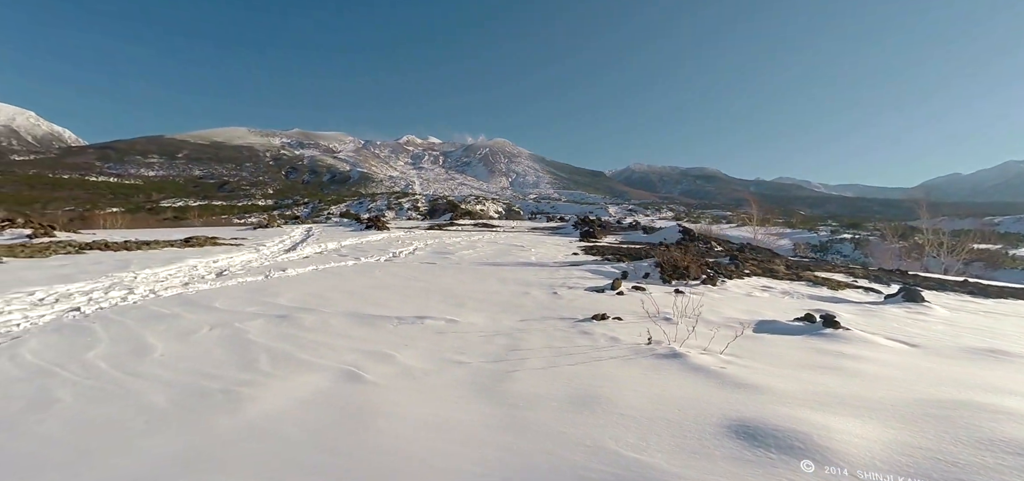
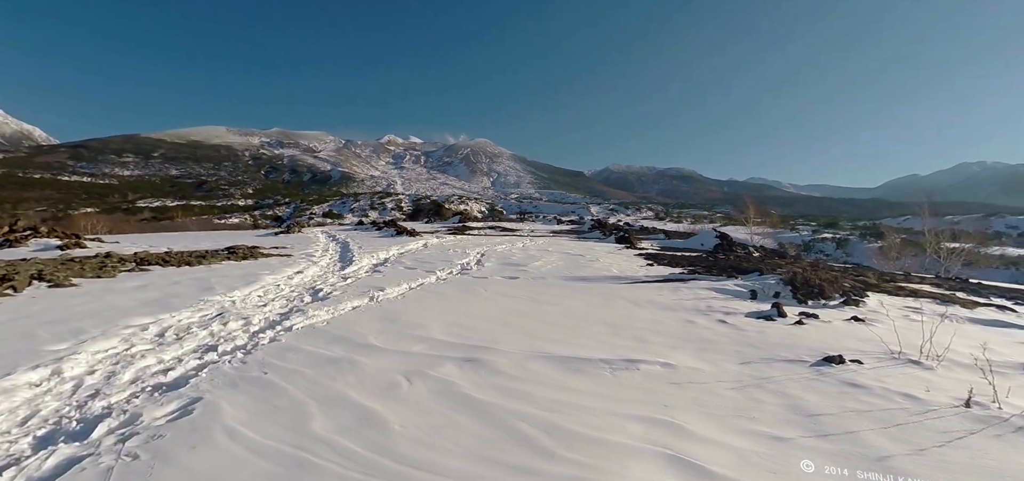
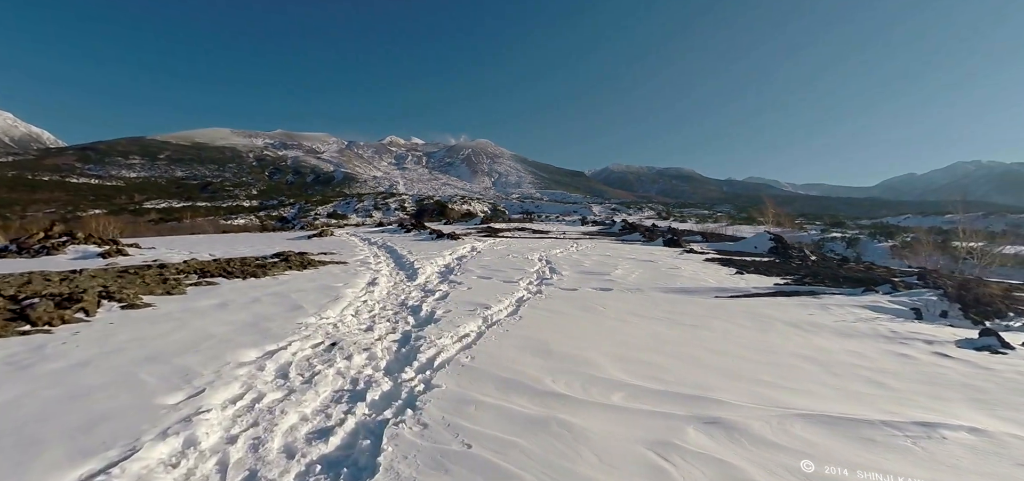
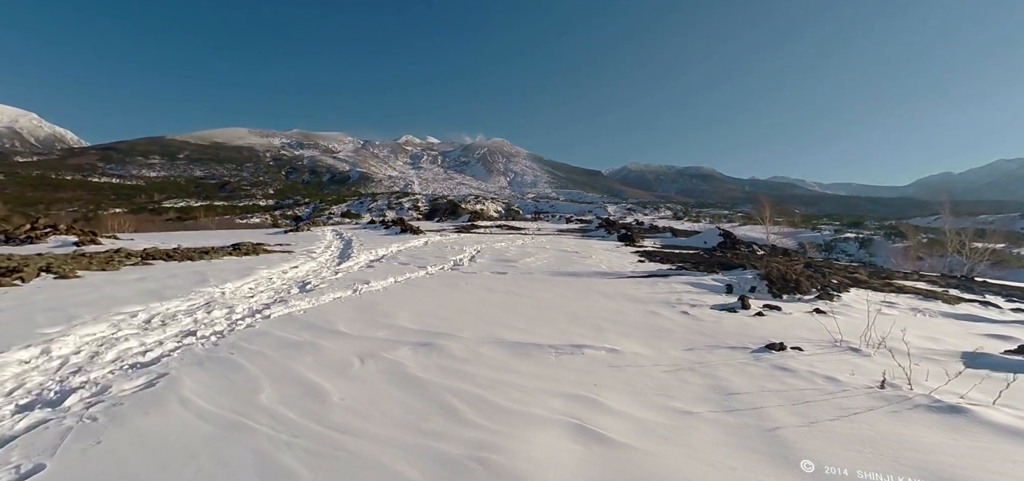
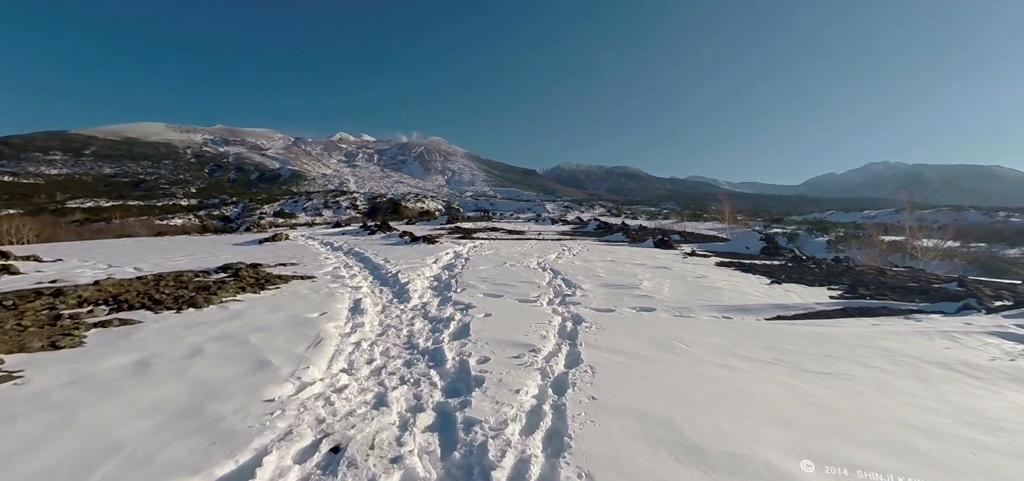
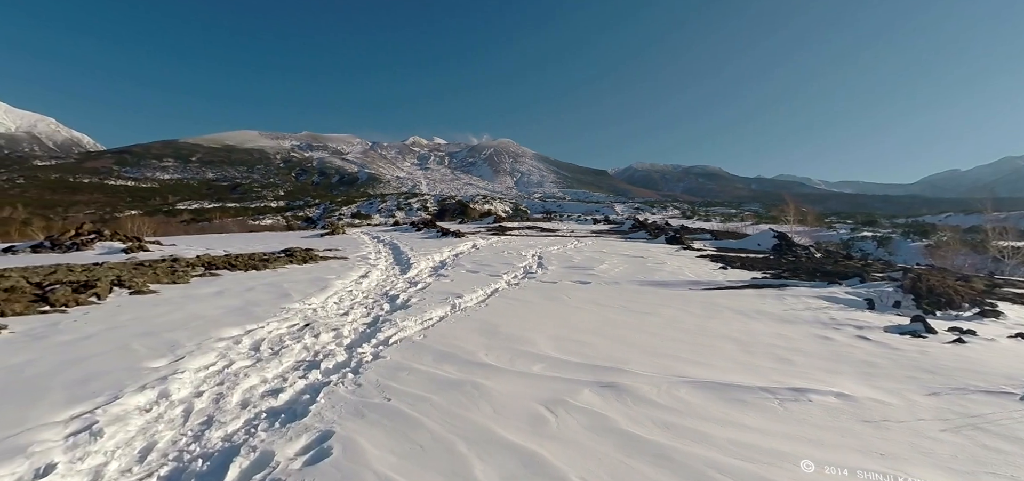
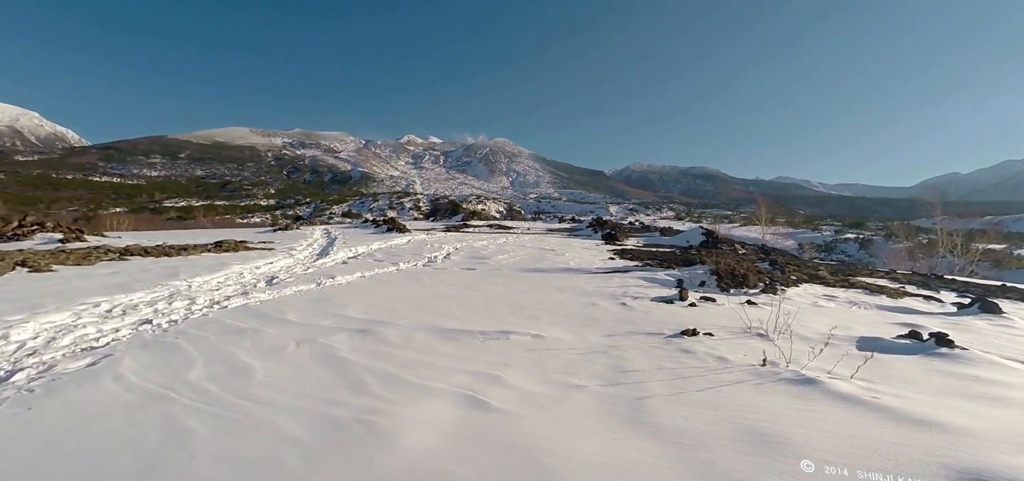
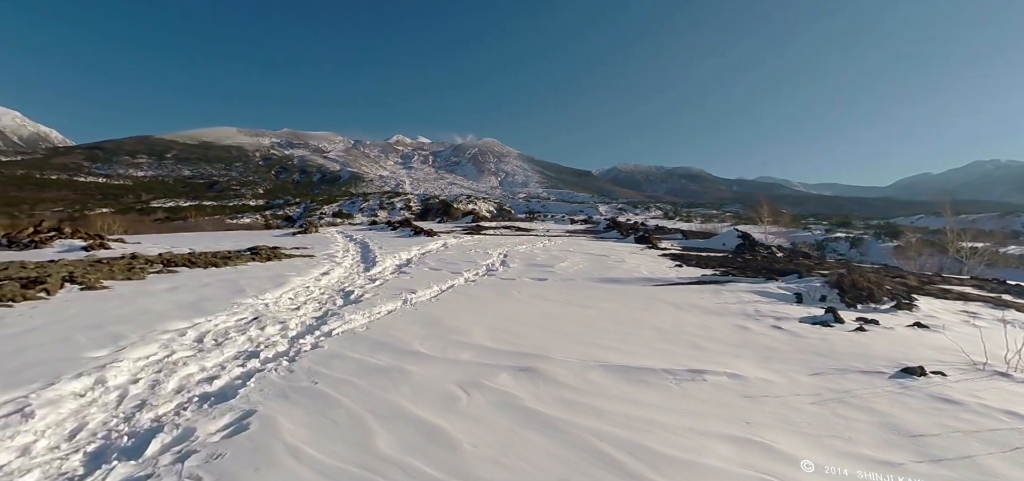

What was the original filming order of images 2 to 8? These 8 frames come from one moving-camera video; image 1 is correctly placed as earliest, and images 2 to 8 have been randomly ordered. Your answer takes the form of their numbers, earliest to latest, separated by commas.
7, 4, 2, 8, 6, 3, 5
